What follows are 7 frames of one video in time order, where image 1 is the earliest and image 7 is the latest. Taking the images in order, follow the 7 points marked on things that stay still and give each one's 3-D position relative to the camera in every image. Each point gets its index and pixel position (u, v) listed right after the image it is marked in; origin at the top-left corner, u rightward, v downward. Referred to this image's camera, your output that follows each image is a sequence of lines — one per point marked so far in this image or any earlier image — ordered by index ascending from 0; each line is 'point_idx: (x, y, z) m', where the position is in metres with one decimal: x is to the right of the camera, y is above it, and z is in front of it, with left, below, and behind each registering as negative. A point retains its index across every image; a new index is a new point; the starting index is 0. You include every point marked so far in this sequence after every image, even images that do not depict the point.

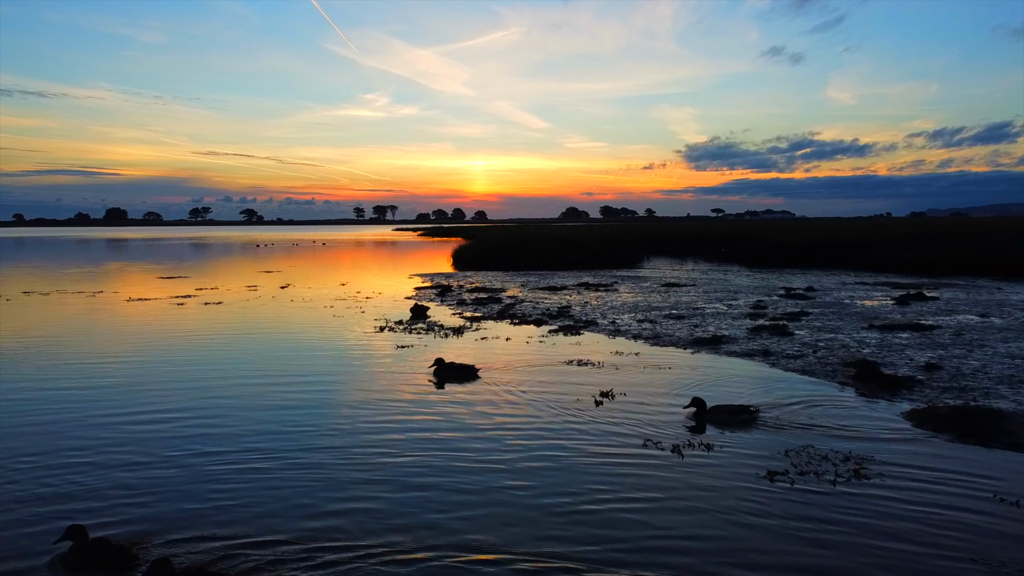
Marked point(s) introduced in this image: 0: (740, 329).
0: (+5.8, -1.1, +16.7) m
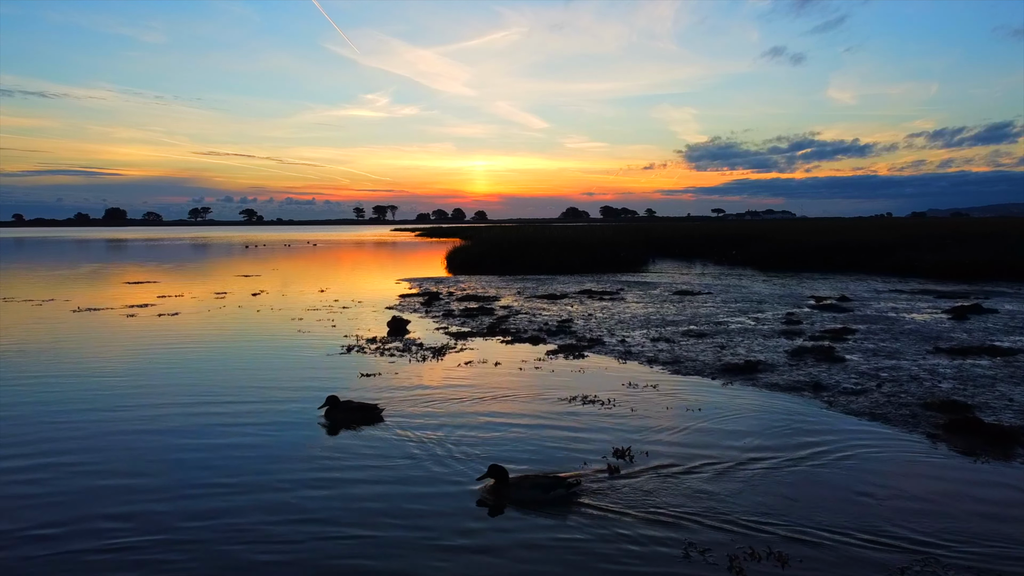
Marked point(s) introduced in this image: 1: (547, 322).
0: (+5.6, -1.4, +13.9) m
1: (+1.0, -1.0, +18.9) m
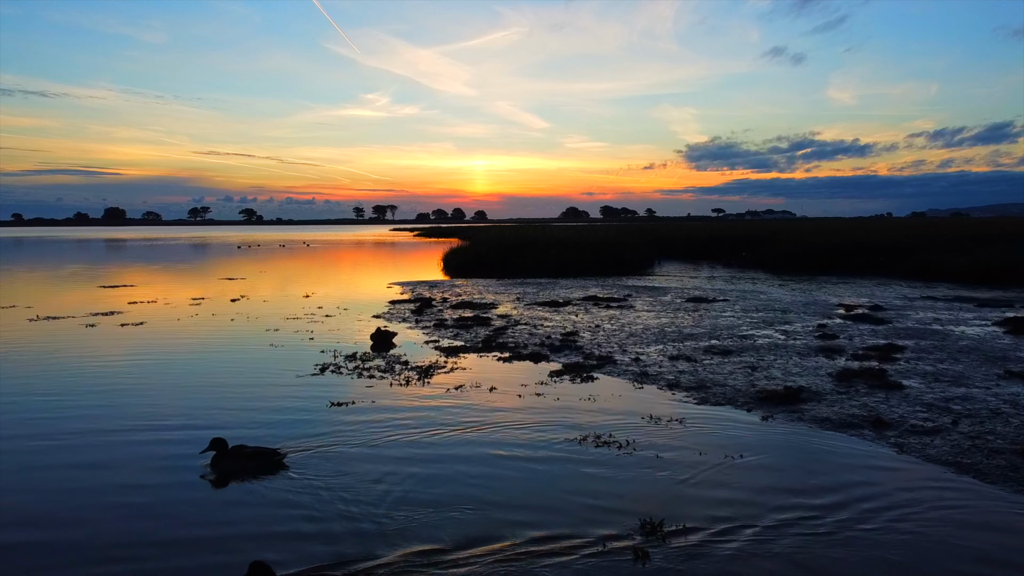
0: (+5.5, -1.6, +11.9) m
1: (+1.0, -1.2, +16.9) m
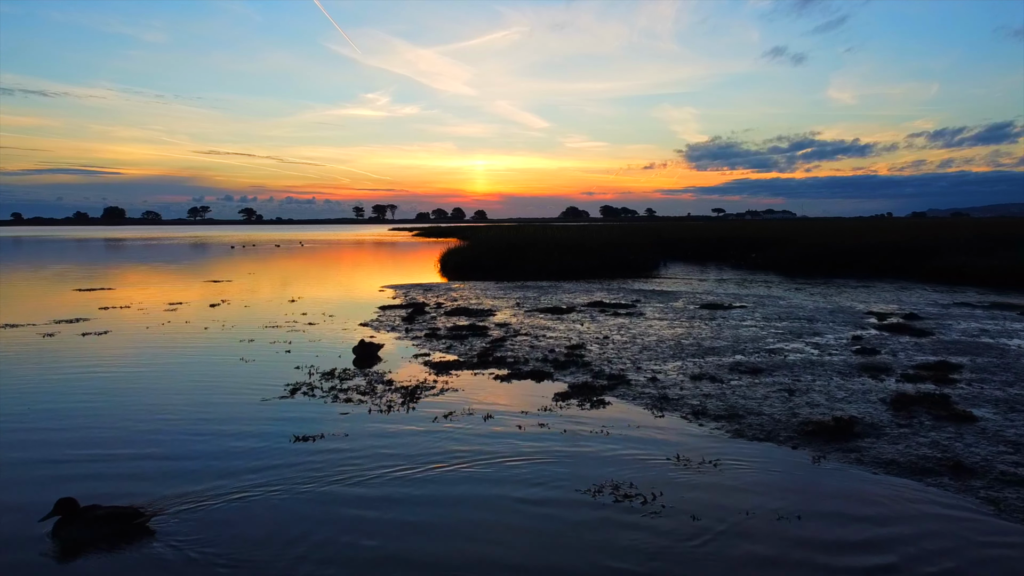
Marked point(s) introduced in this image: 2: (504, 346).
0: (+5.5, -1.8, +10.1) m
1: (+0.9, -1.4, +15.1) m
2: (-0.2, -1.4, +15.7) m
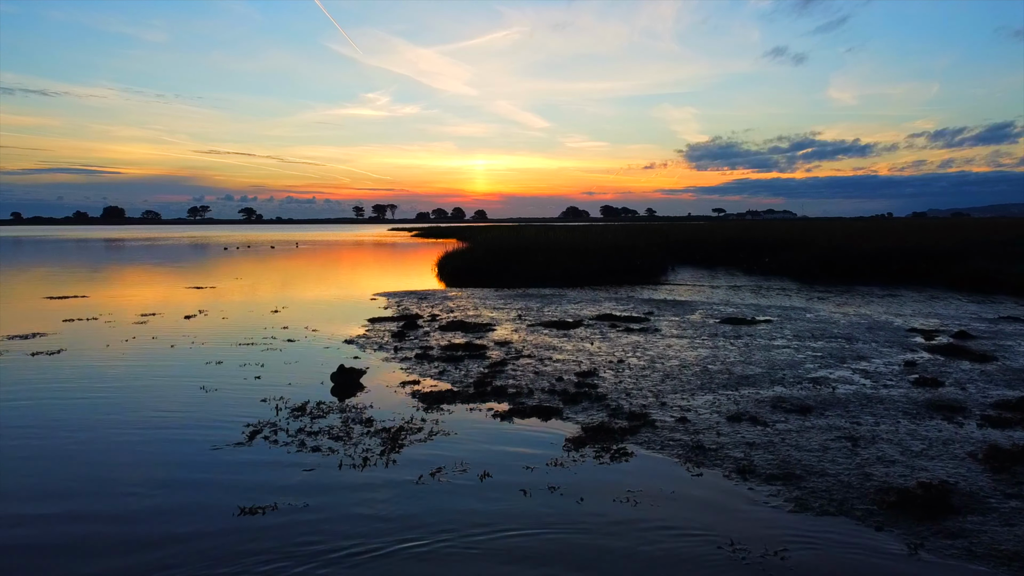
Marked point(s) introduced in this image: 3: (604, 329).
0: (+5.5, -2.1, +8.2) m
1: (+1.0, -1.7, +13.2) m
2: (-0.2, -1.7, +13.8) m
3: (+2.5, -1.1, +18.3) m
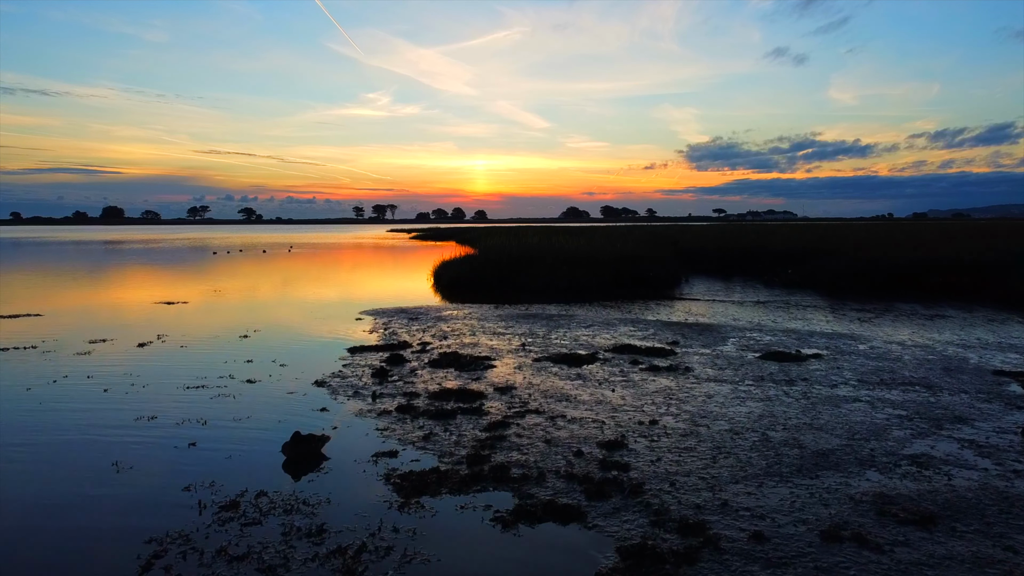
0: (+5.6, -2.8, +5.2) m
1: (+1.0, -2.4, +10.2) m
2: (-0.1, -2.4, +10.8) m
3: (+2.6, -1.8, +15.4) m
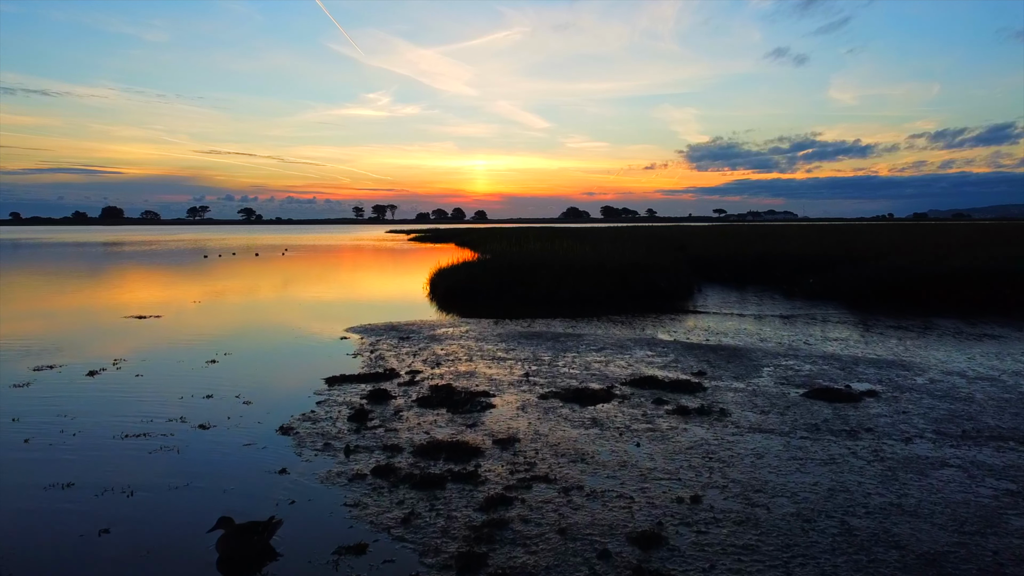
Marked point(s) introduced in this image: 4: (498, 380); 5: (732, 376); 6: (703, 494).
0: (+5.6, -3.4, +2.8) m
1: (+1.1, -3.0, +7.8) m
2: (0.0, -3.0, +8.4) m
3: (+2.7, -2.4, +13.0) m
4: (-0.4, -2.2, +16.2) m
5: (+5.2, -2.1, +15.6) m
6: (+2.6, -2.8, +9.1) m
